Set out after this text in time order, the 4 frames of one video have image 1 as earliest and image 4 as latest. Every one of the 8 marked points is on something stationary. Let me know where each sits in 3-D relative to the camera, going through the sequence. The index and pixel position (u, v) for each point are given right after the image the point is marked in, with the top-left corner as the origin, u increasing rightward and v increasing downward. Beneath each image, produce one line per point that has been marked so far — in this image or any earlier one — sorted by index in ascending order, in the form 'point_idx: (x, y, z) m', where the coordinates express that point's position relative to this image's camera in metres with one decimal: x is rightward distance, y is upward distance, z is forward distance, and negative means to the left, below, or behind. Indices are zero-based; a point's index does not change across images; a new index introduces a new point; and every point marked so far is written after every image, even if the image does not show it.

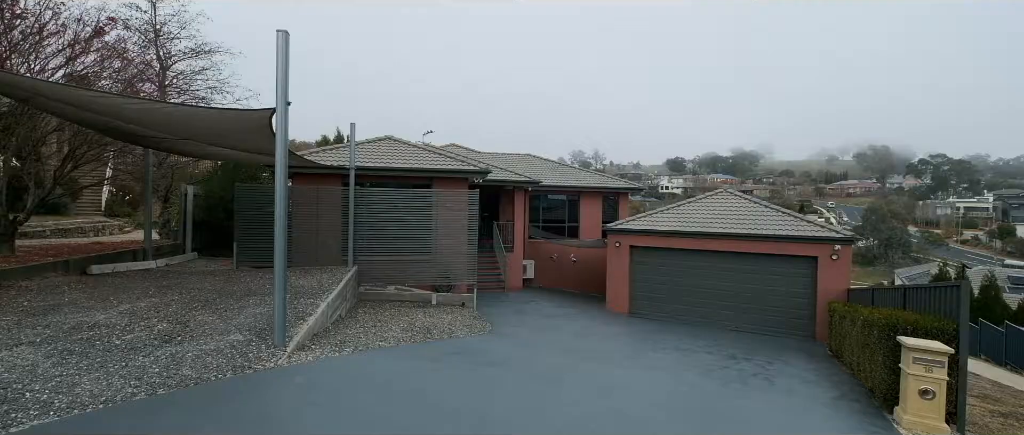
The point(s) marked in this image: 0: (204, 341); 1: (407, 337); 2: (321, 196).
0: (-3.3, -1.3, +5.5) m
1: (-1.5, -1.8, +7.6) m
2: (-5.0, +0.5, +13.3) m
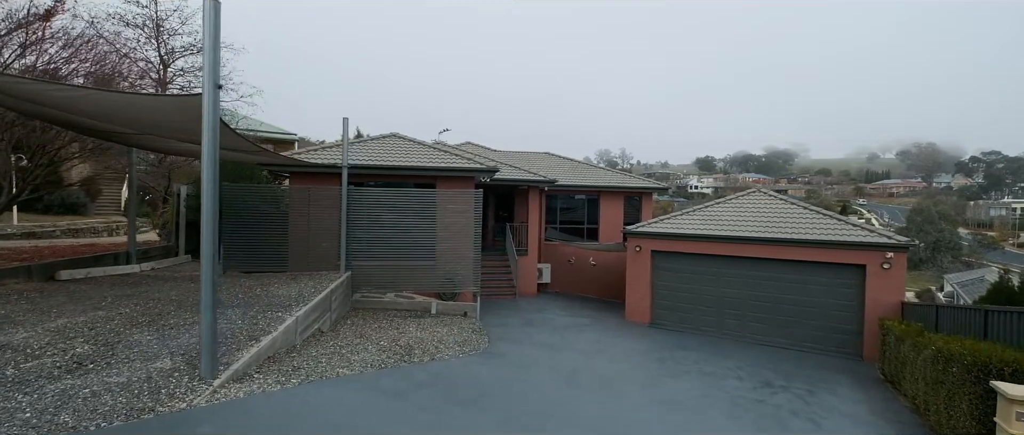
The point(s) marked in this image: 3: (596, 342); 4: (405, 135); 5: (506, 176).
0: (-3.5, -1.4, +4.6) m
1: (-1.7, -1.8, +6.5) m
2: (-4.8, +0.5, +12.5) m
3: (+1.7, -2.6, +10.6) m
4: (-3.3, +2.5, +15.8) m
5: (-0.2, +1.4, +17.5) m
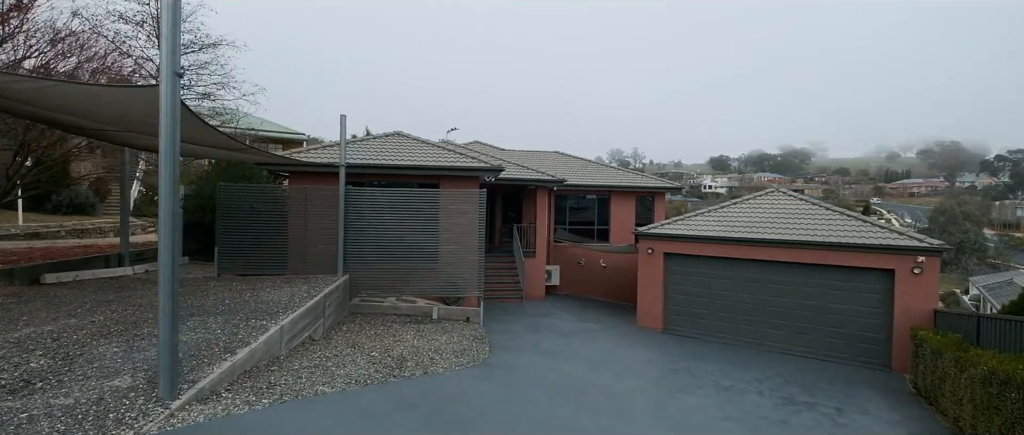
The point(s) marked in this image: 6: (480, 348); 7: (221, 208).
0: (-3.6, -1.4, +4.2) m
1: (-1.7, -1.9, +6.0) m
2: (-4.6, +0.5, +12.1) m
3: (+1.8, -2.6, +10.1) m
4: (-3.1, +2.5, +15.3) m
5: (0.0, +1.4, +17.0) m
6: (-0.5, -2.2, +8.8) m
7: (-6.7, +0.2, +11.8) m
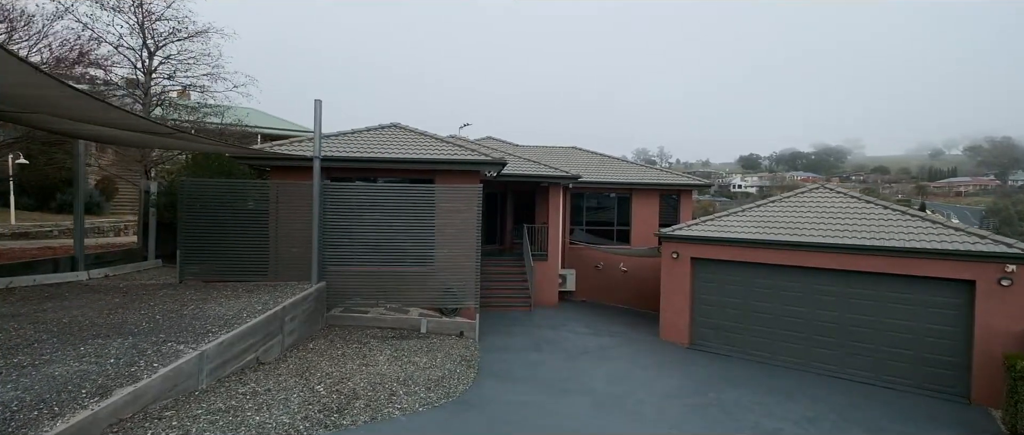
0: (-3.9, -1.4, +2.8) m
1: (-1.9, -1.8, +4.6) m
2: (-4.6, +0.5, +10.8) m
3: (+1.8, -2.6, +8.5) m
4: (-2.9, +2.5, +13.9) m
5: (+0.3, +1.4, +15.5) m
6: (-0.6, -2.2, +7.3) m
7: (-6.6, +0.2, +10.6) m
